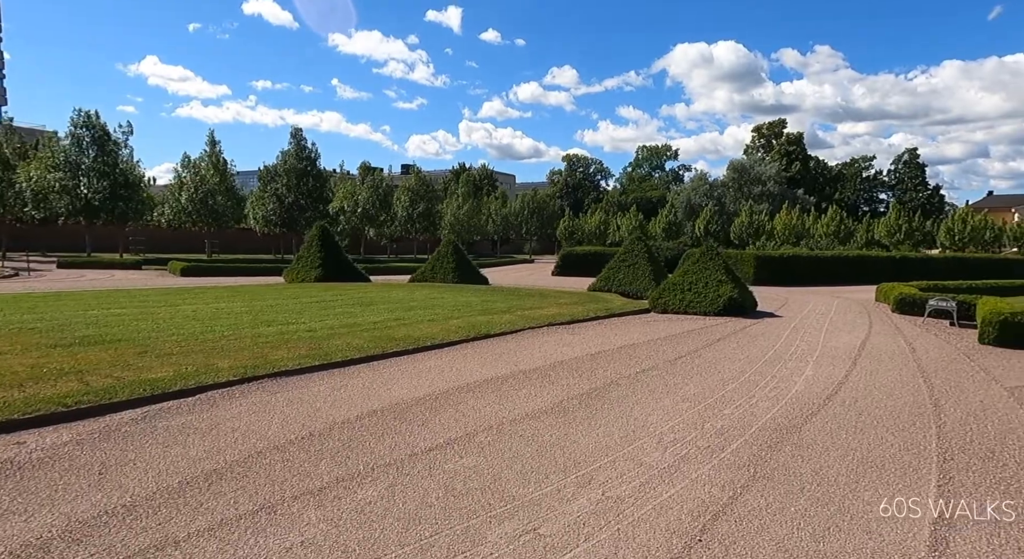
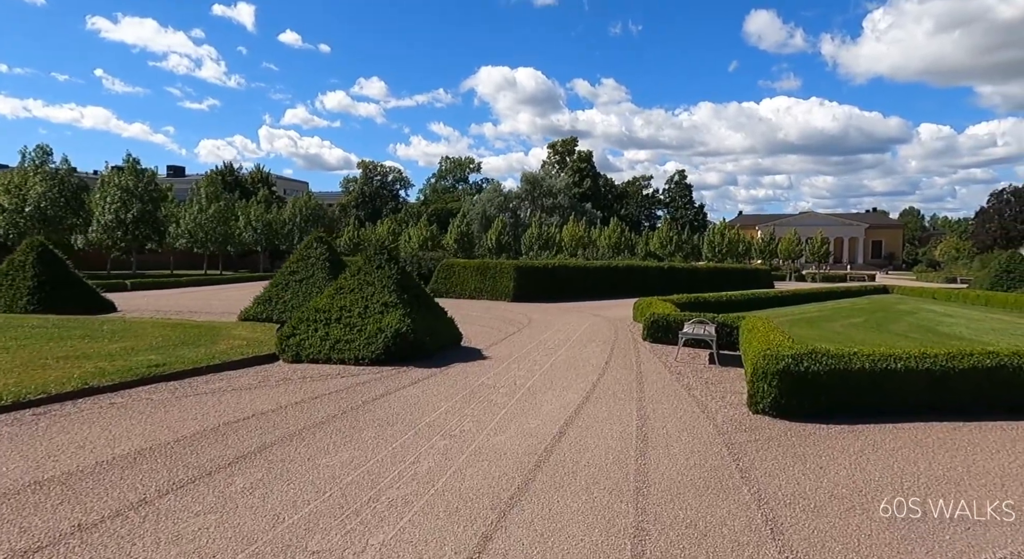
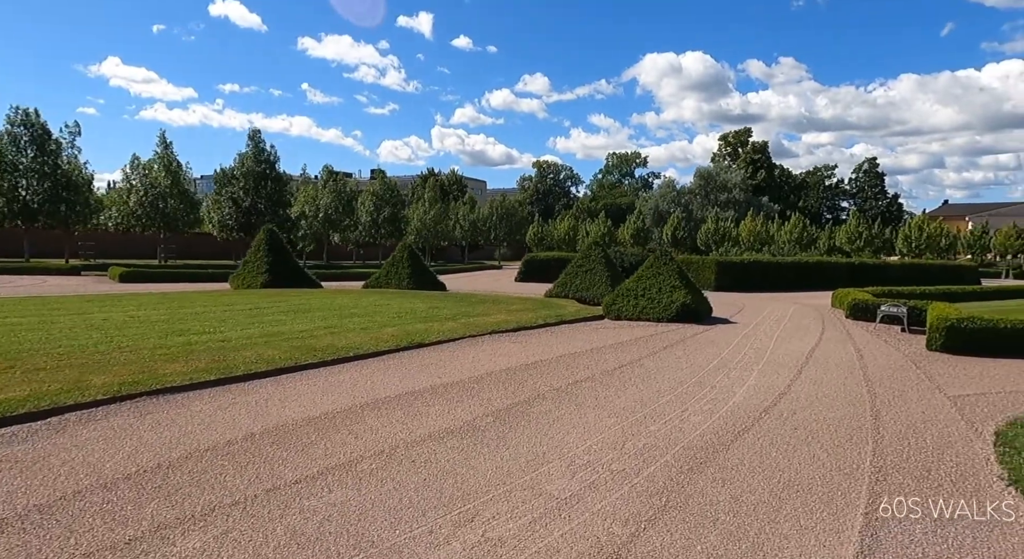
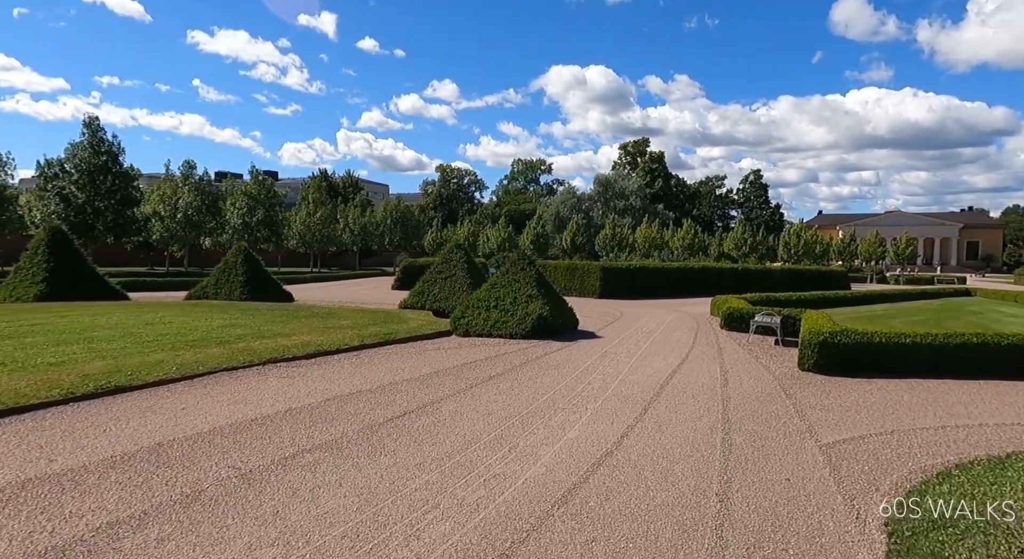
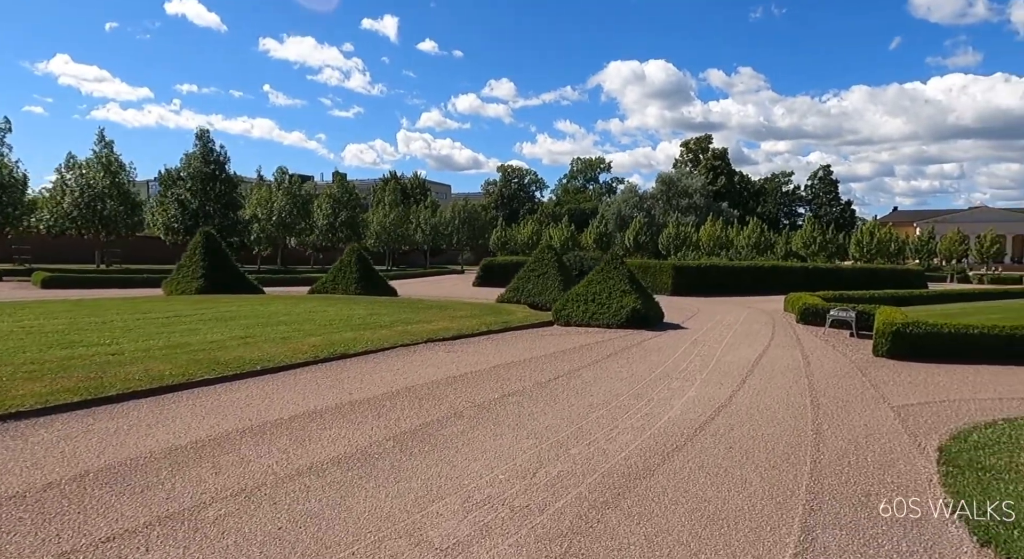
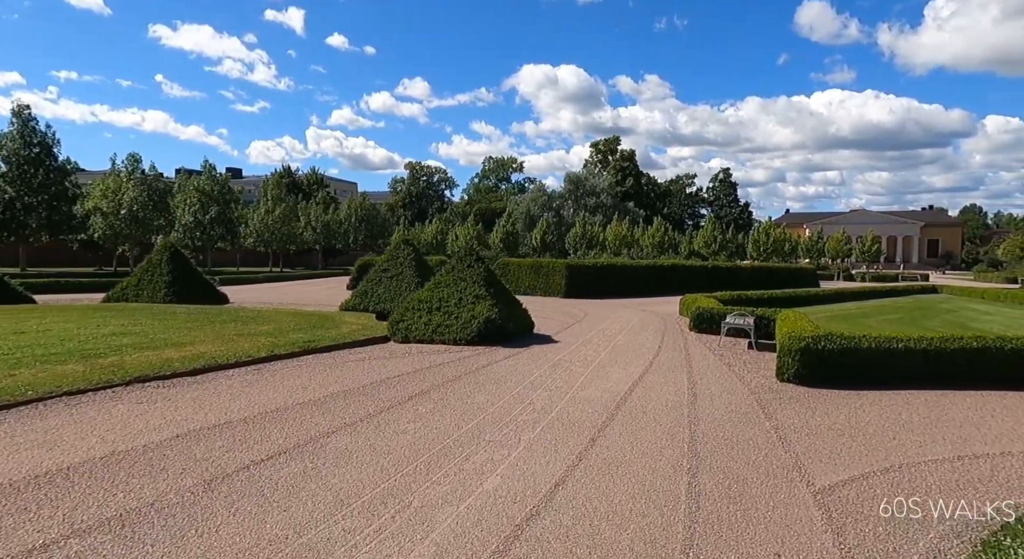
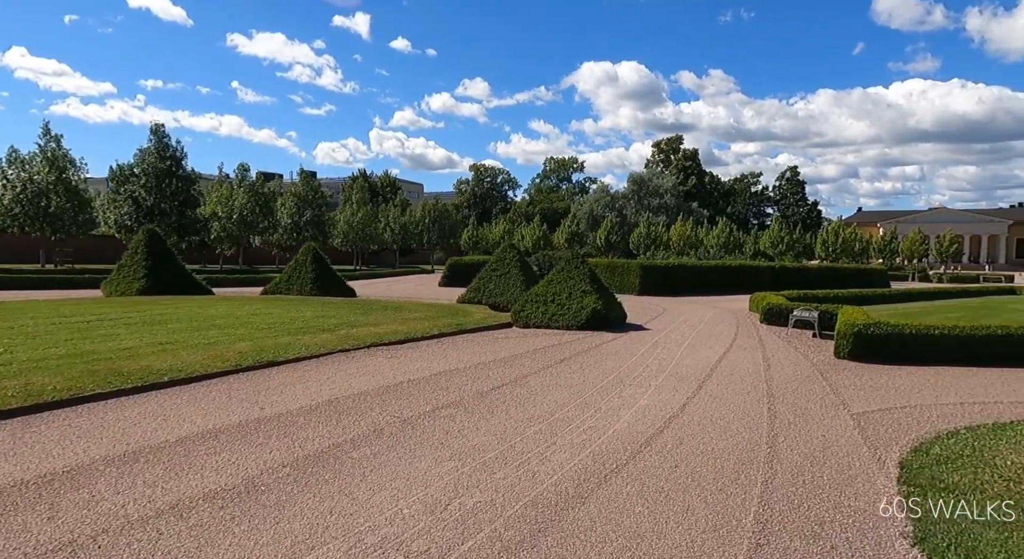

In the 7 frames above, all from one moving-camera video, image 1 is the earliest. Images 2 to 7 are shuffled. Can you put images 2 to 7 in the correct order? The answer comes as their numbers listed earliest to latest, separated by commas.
3, 5, 7, 4, 6, 2
